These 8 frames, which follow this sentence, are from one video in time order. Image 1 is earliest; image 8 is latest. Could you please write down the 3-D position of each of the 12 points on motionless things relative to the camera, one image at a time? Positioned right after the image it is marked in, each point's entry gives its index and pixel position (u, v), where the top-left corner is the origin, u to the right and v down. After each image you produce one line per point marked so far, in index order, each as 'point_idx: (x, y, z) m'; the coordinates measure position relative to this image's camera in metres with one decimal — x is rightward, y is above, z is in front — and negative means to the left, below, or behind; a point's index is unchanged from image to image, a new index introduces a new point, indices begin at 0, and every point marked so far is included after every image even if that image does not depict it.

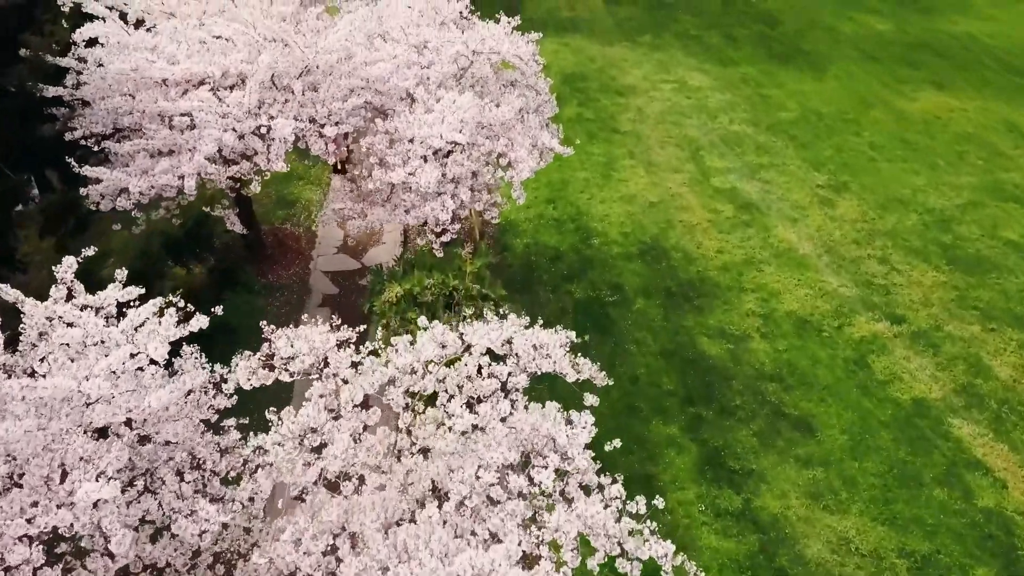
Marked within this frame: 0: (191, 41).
0: (-3.8, +2.9, +10.0) m
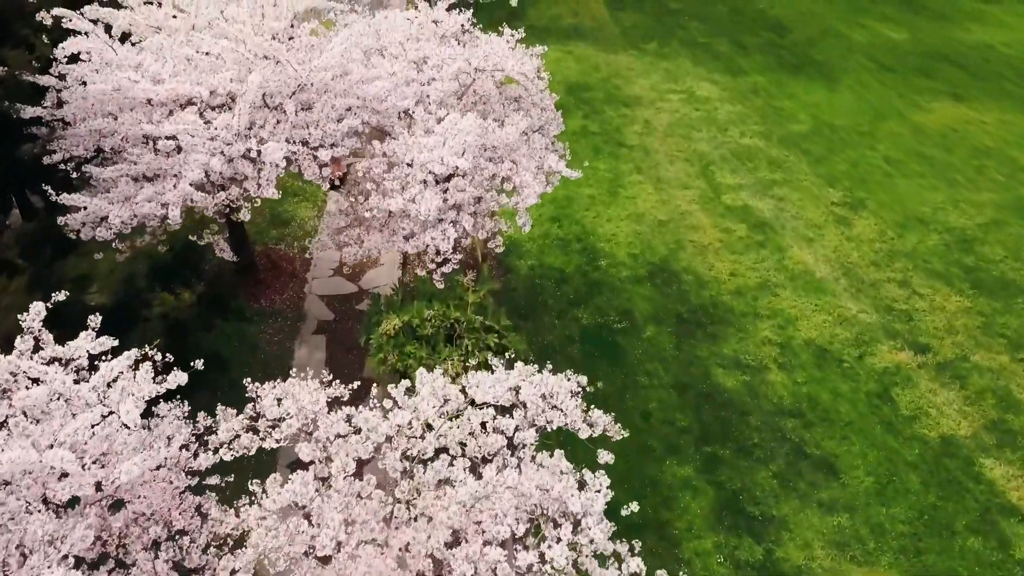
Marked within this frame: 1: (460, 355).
0: (-3.8, +2.6, +9.5) m
1: (-0.6, -0.8, +8.9) m
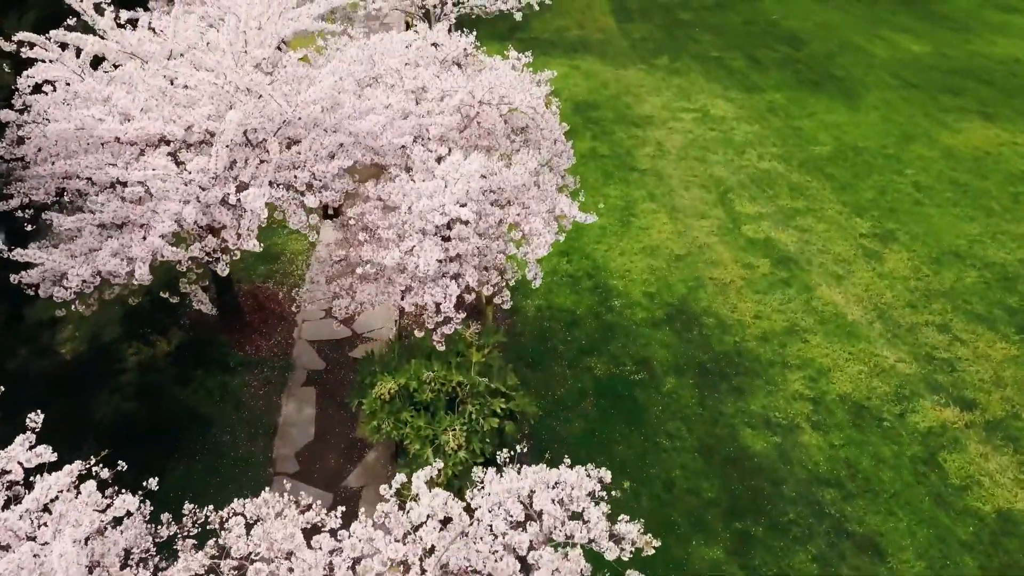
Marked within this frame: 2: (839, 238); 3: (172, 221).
0: (-3.7, +2.0, +8.6) m
1: (-0.5, -1.4, +7.9) m
2: (+5.1, +0.8, +12.9) m
3: (-3.1, +0.6, +7.6) m
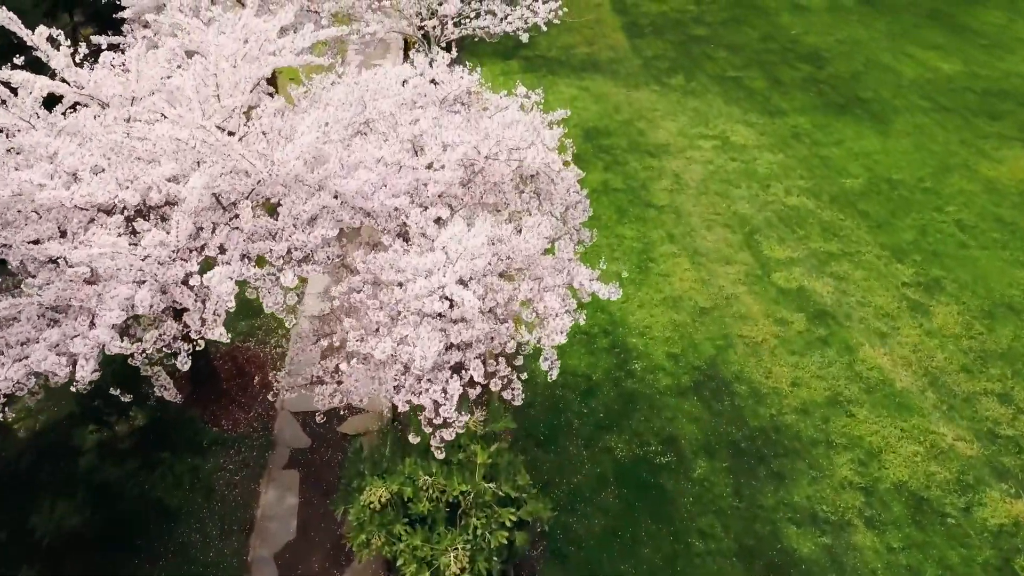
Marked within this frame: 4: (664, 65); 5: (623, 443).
0: (-3.6, +1.2, +7.4) m
1: (-0.4, -2.1, +6.7) m
2: (+5.2, 0.0, +11.7) m
3: (-3.0, -0.2, +6.5) m
4: (+3.5, +5.1, +19.2) m
5: (+1.2, -1.7, +9.2) m
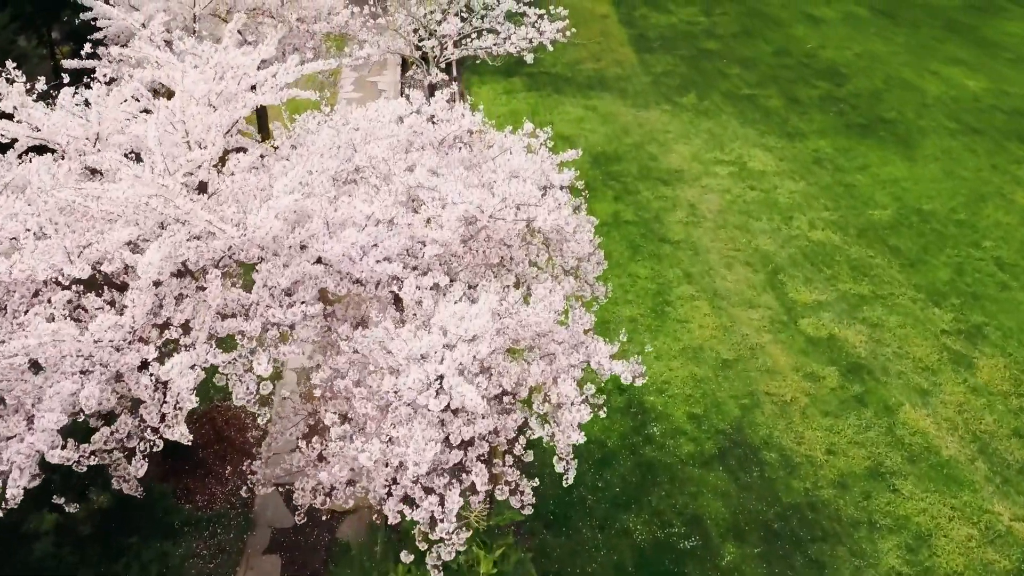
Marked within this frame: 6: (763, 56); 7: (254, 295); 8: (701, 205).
0: (-3.5, +0.6, +6.4) m
1: (-0.3, -2.7, +5.8) m
2: (+5.2, -0.6, +10.8) m
3: (-2.9, -0.8, +5.5) m
4: (+3.5, +4.5, +18.2) m
5: (+1.3, -2.3, +8.3) m
6: (+5.8, +5.4, +19.4) m
7: (-2.0, -0.1, +6.4) m
8: (+3.1, +1.4, +13.8) m
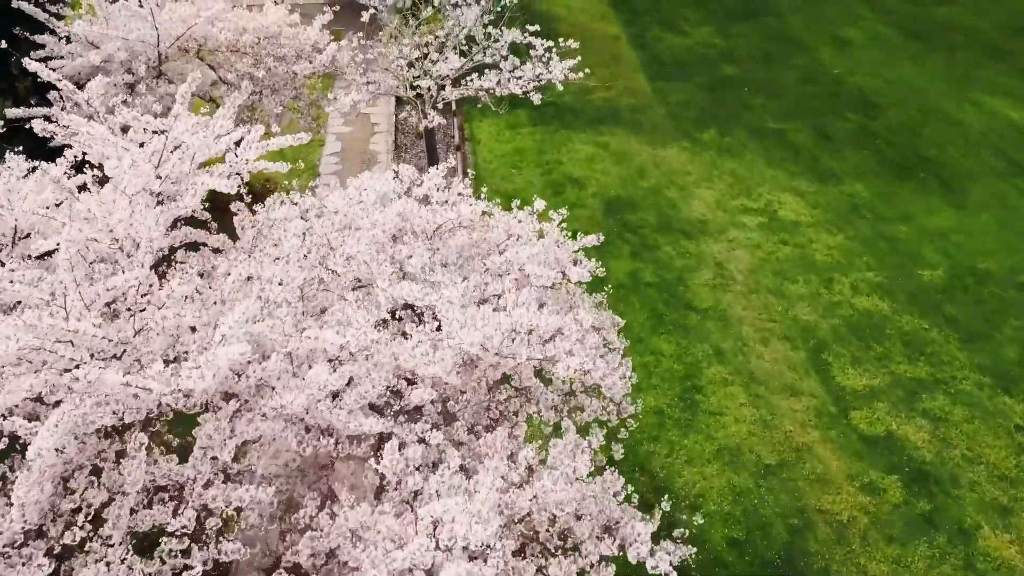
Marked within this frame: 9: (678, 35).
0: (-3.5, -0.4, +5.0) m
1: (-0.2, -3.7, +4.3) m
2: (+5.3, -1.6, +9.3) m
3: (-2.9, -1.8, +4.0) m
4: (+3.6, +3.5, +16.8) m
5: (+1.4, -3.4, +6.8) m
6: (+5.9, +4.4, +17.9) m
7: (-1.9, -1.1, +4.9) m
8: (+3.2, +0.4, +12.3) m
9: (+3.9, +6.1, +20.0) m
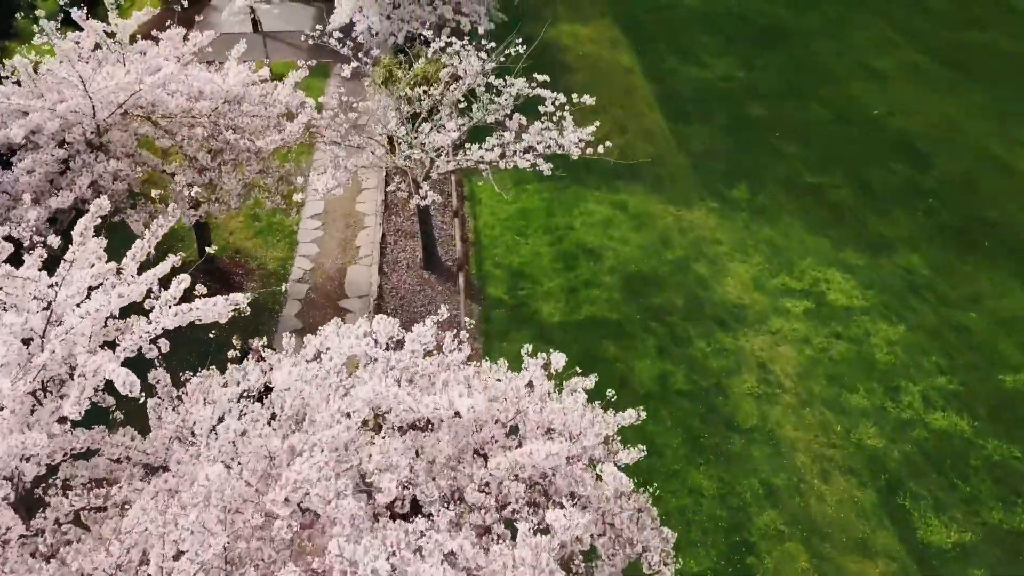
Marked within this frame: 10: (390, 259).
0: (-3.4, -1.7, +3.1) m
1: (-0.2, -5.1, +2.5) m
2: (+5.4, -2.9, +7.4) m
3: (-2.8, -3.1, +2.2) m
4: (+3.7, +2.2, +14.9) m
5: (+1.4, -4.7, +5.0) m
6: (+6.0, +3.1, +16.1) m
7: (-1.8, -2.4, +3.1) m
8: (+3.3, -1.0, +10.5) m
9: (+4.0, +4.8, +18.1) m
10: (-1.8, +0.4, +12.7) m
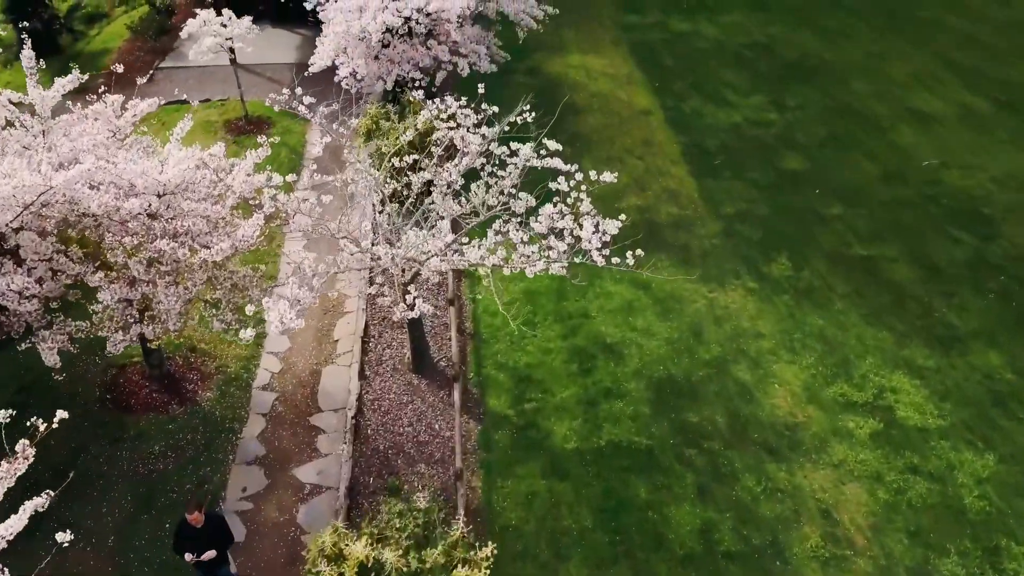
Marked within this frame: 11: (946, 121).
0: (-3.3, -3.0, +1.2) m
1: (-0.1, -6.4, +0.5) m
2: (+5.5, -4.3, +5.5) m
3: (-2.7, -4.4, +0.2) m
4: (+3.8, +0.8, +13.0) m
5: (+1.5, -6.0, +3.0) m
6: (+6.0, +1.7, +14.1) m
7: (-1.8, -3.7, +1.1) m
8: (+3.4, -2.3, +8.5) m
9: (+4.1, +3.4, +16.2) m
10: (-1.8, -0.9, +10.7) m
11: (+8.0, +2.9, +15.3) m
